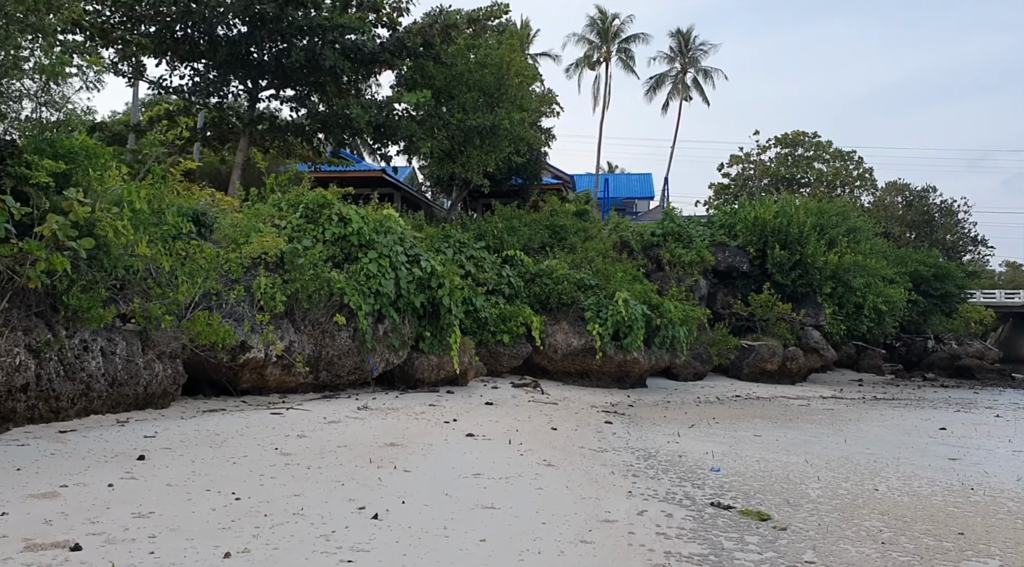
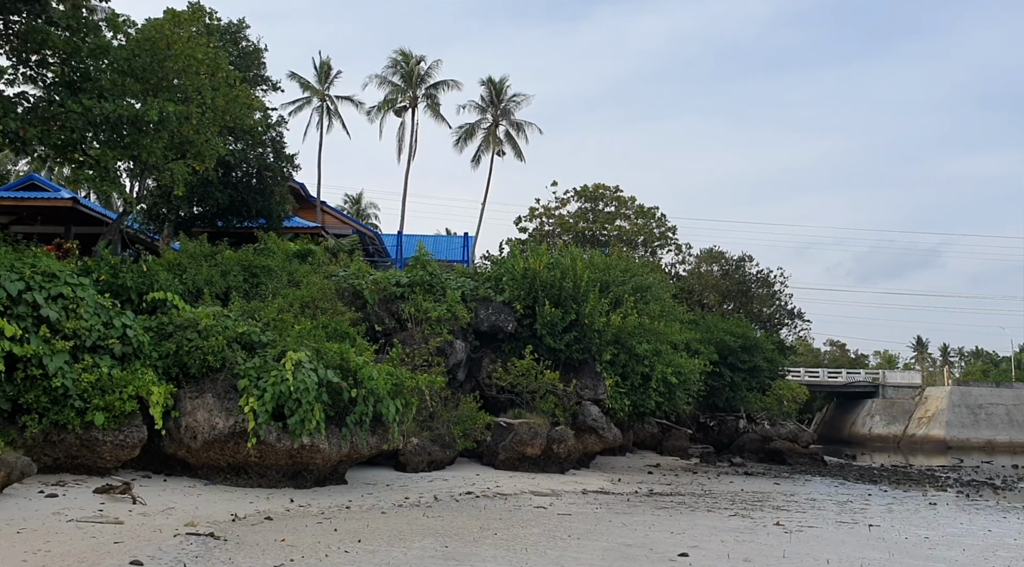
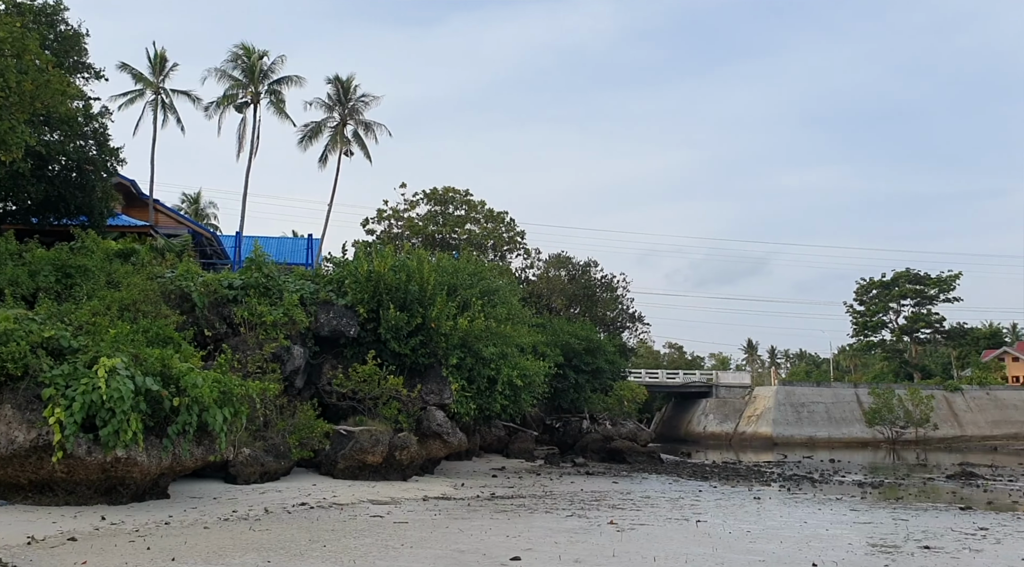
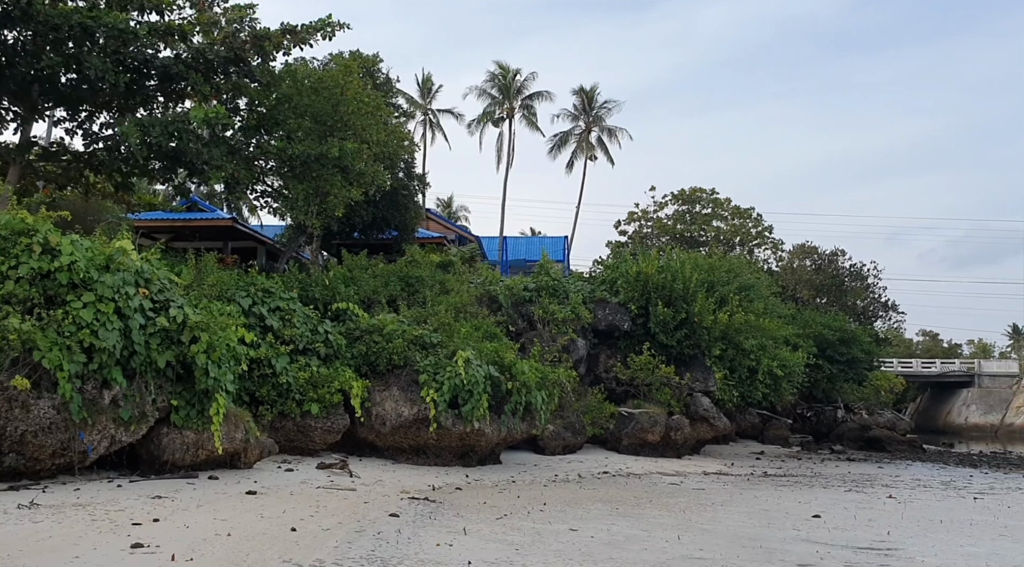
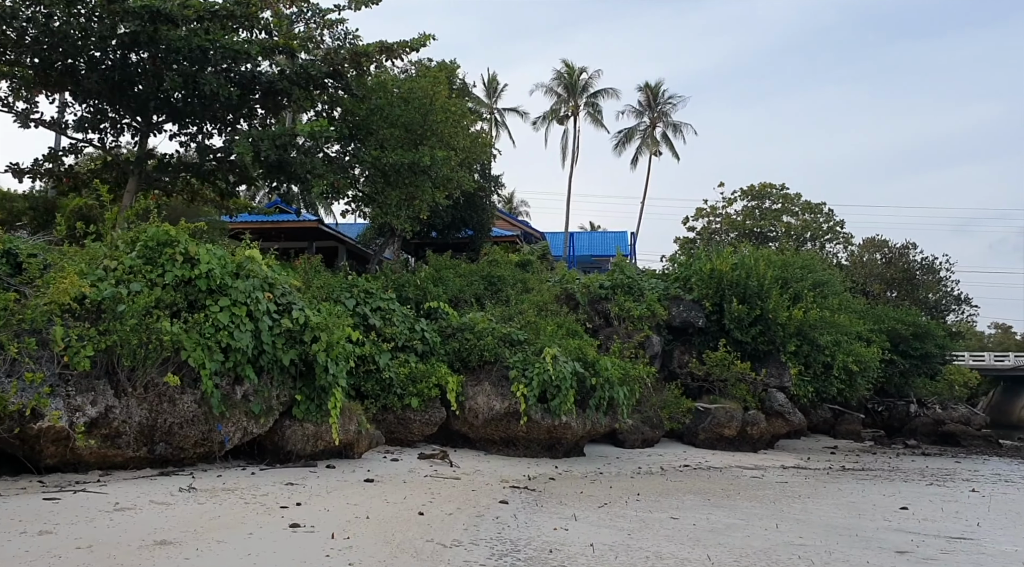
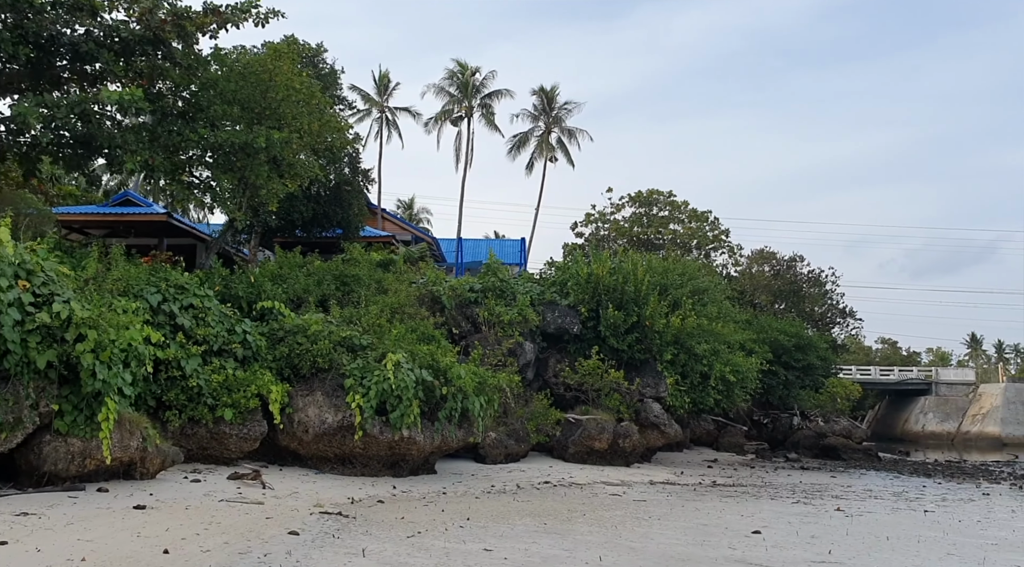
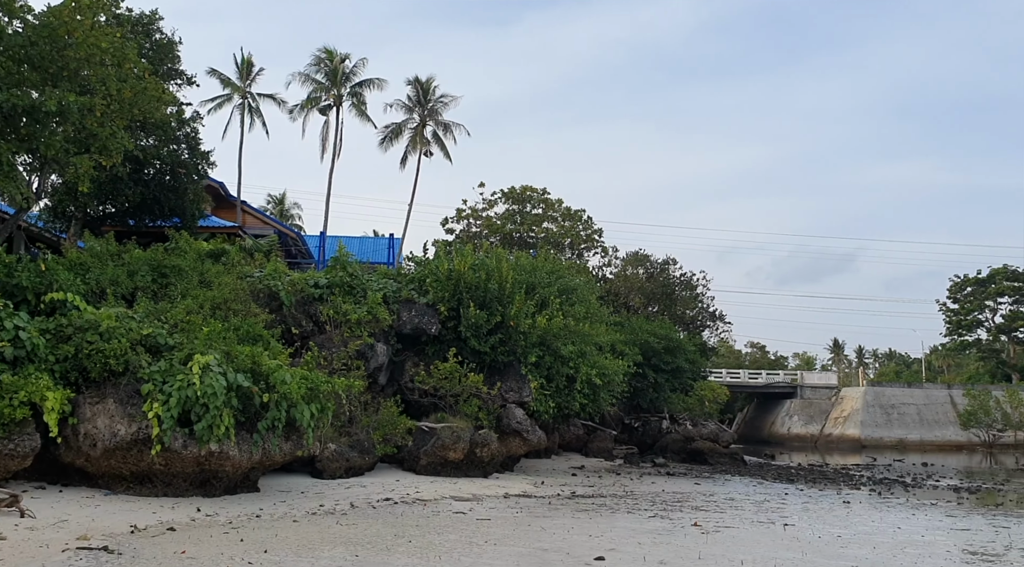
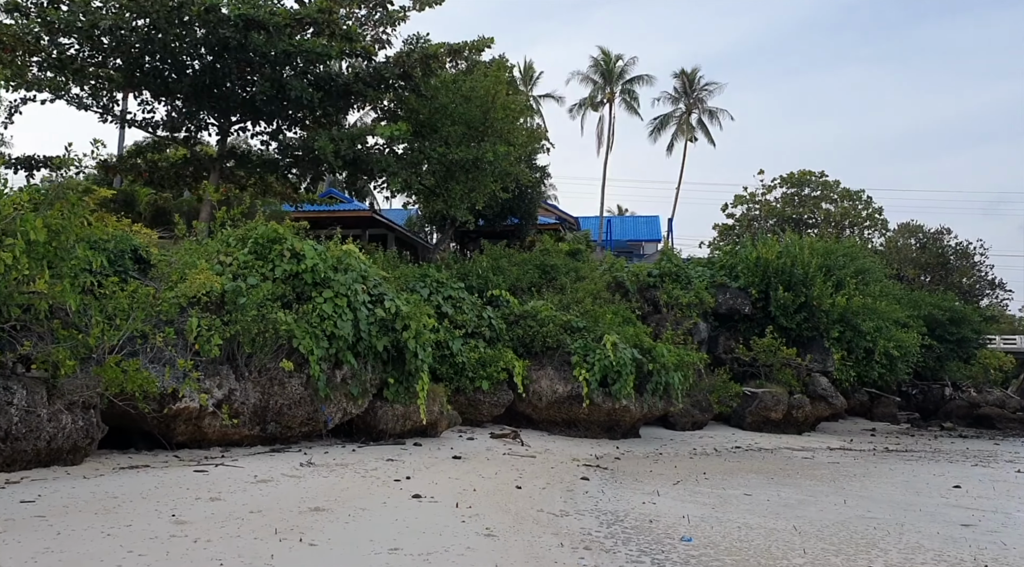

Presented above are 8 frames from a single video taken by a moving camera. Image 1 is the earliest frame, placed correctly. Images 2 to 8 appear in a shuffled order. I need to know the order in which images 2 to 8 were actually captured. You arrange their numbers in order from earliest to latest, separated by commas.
8, 5, 4, 6, 2, 7, 3
